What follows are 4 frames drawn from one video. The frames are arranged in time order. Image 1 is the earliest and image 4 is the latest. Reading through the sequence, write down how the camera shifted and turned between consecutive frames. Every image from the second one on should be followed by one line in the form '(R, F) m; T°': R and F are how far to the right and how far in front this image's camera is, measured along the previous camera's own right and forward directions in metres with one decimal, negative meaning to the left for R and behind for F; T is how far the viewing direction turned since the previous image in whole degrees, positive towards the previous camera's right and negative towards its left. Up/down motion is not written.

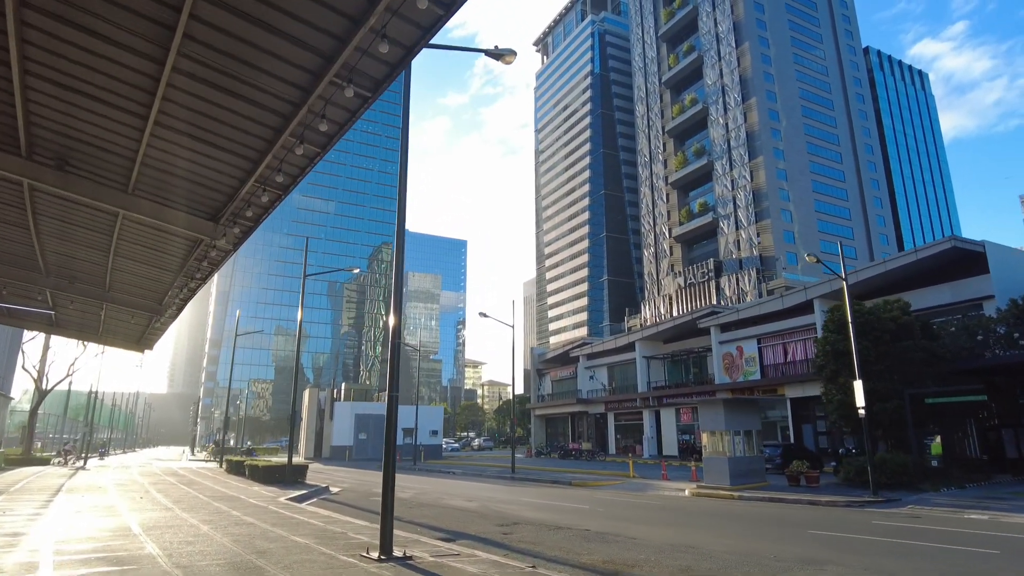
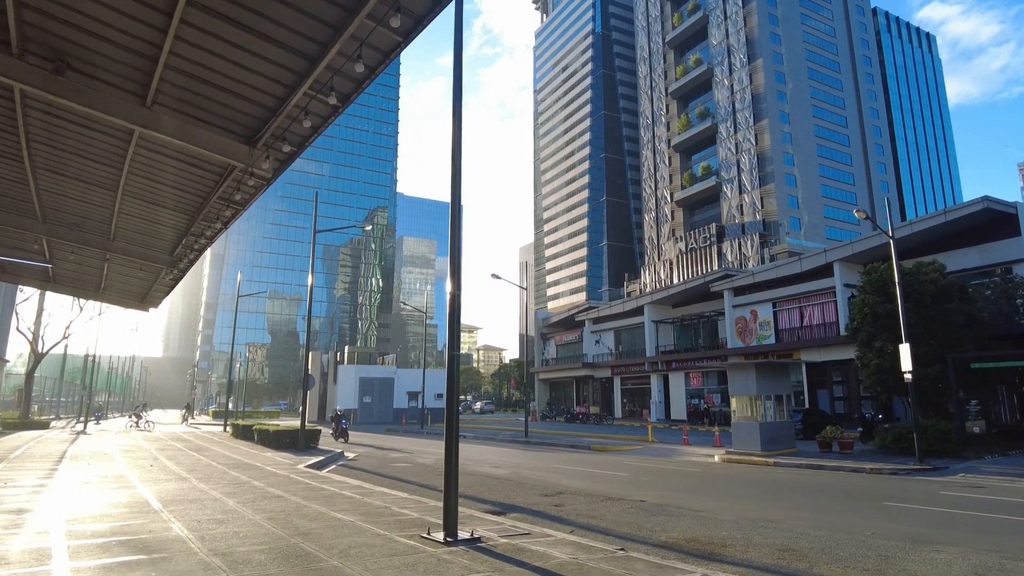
(-1.0, +1.2) m; +1°
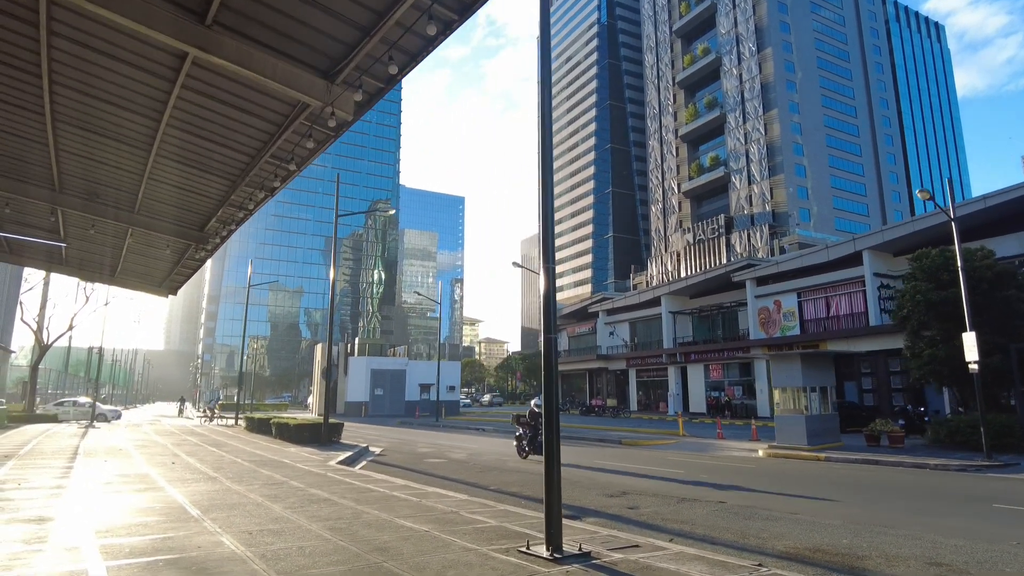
(-1.0, +1.1) m; 0°
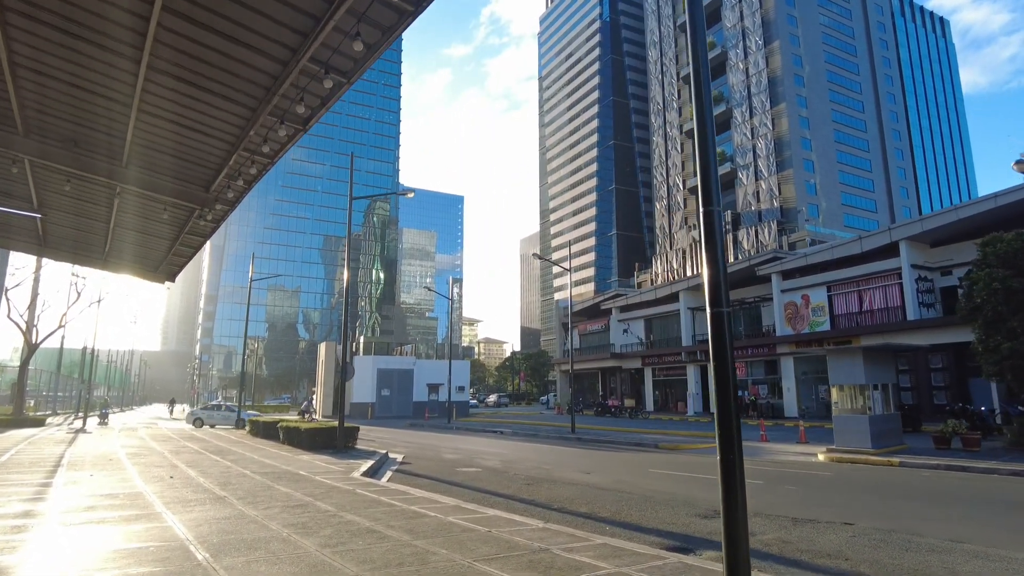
(-1.0, +2.0) m; 0°
